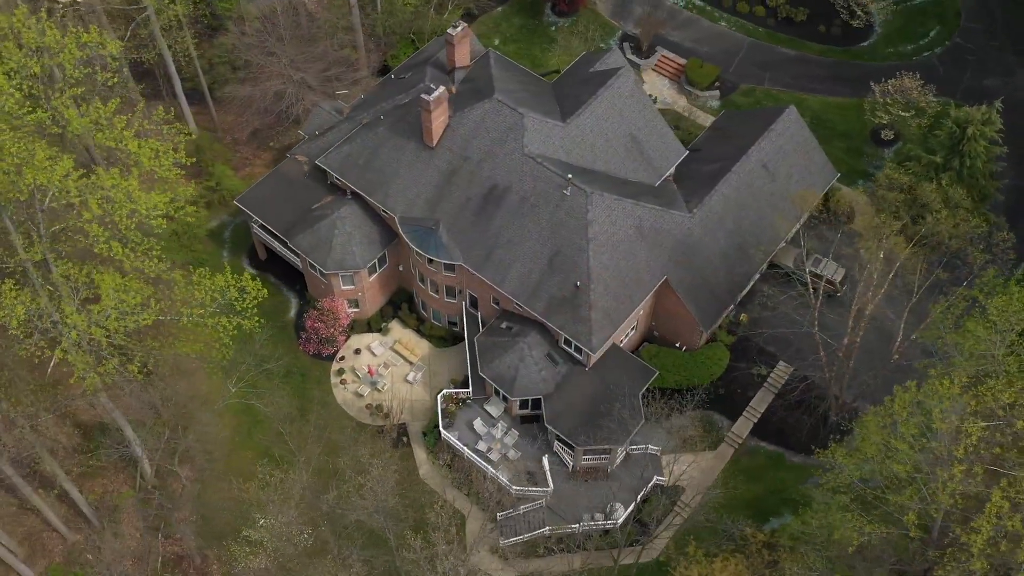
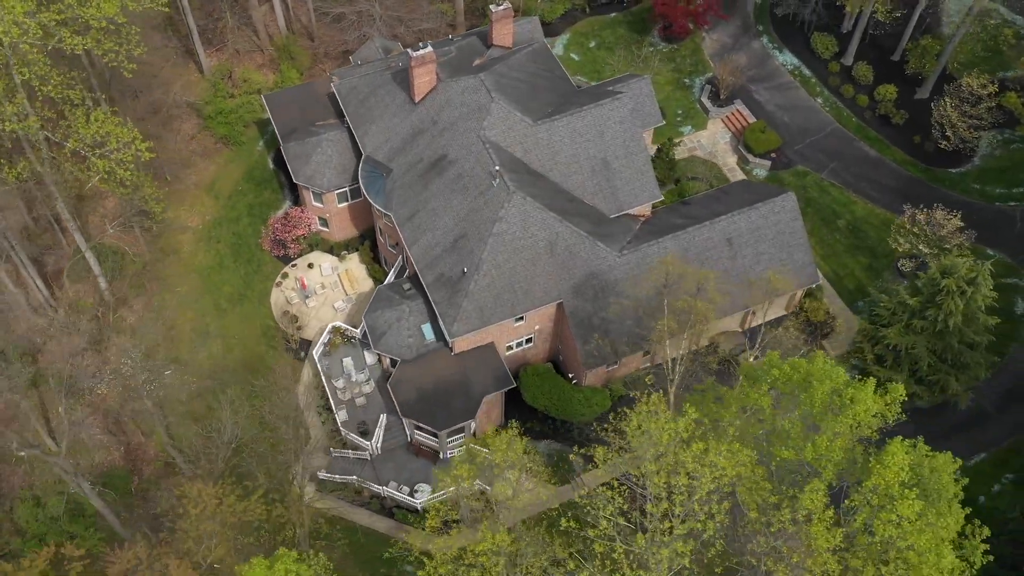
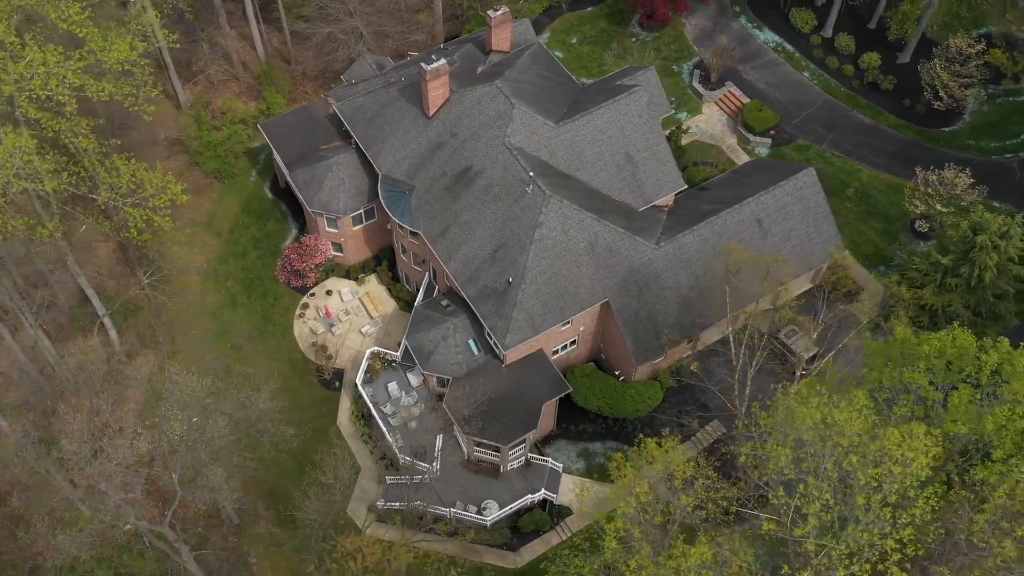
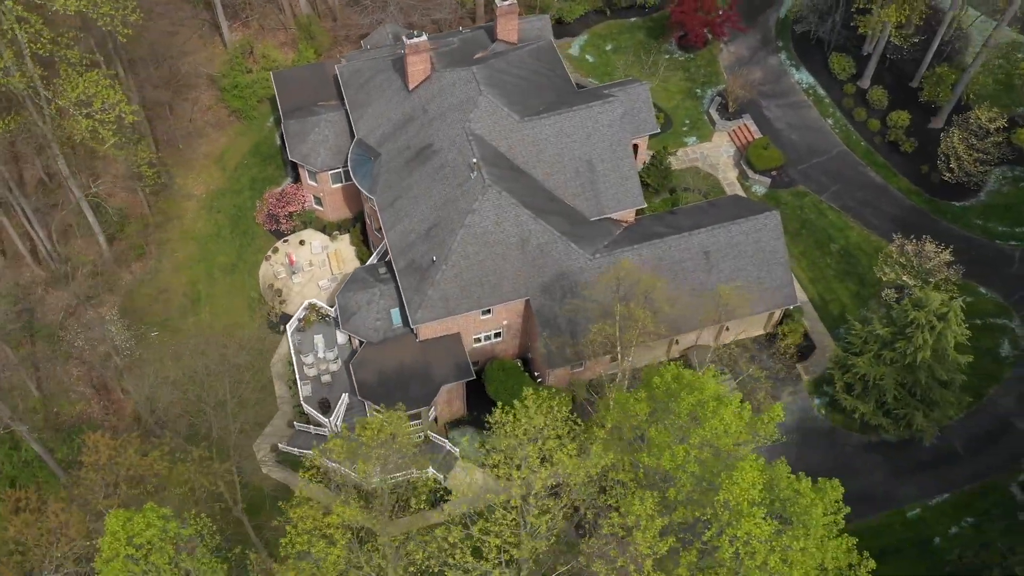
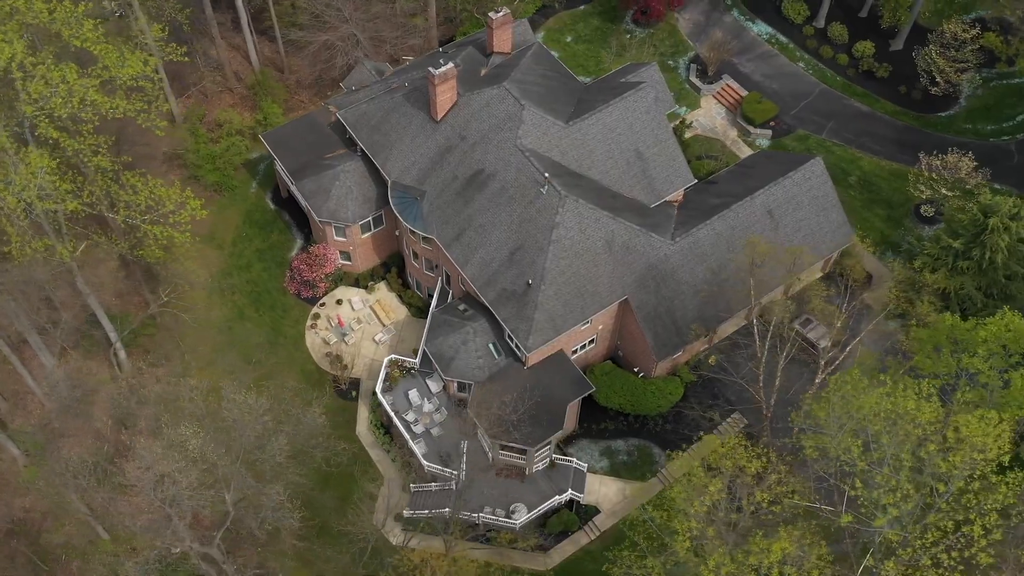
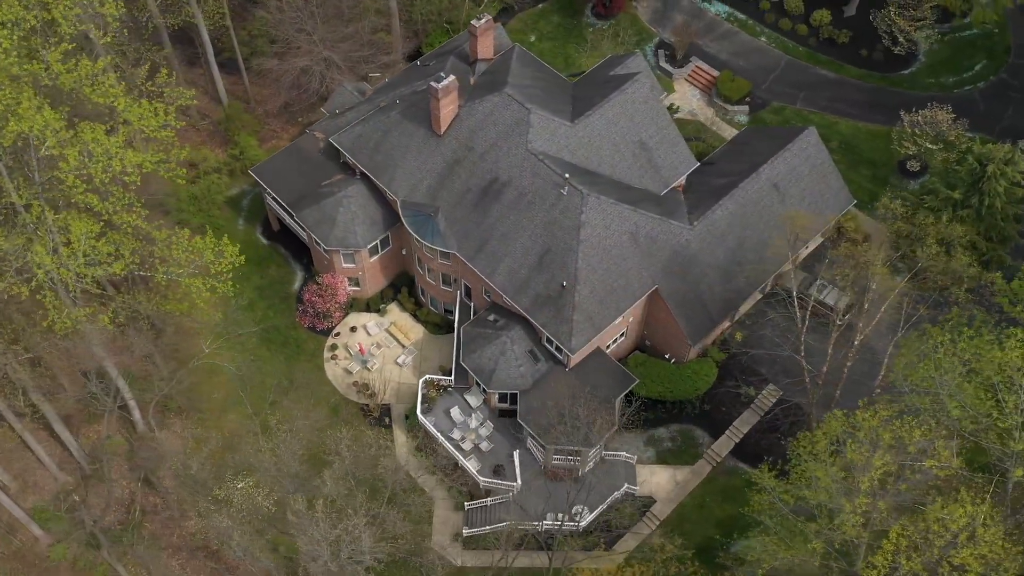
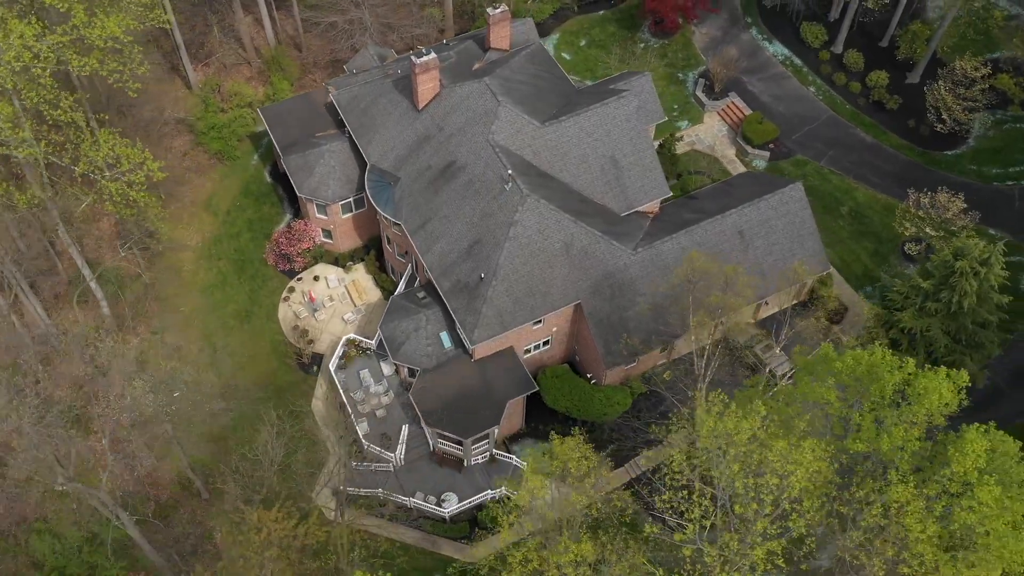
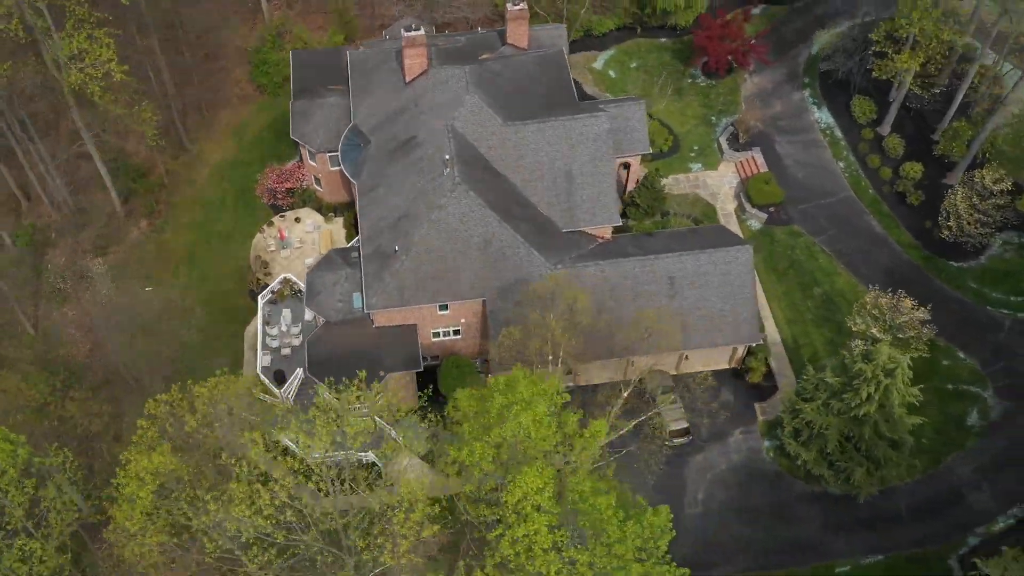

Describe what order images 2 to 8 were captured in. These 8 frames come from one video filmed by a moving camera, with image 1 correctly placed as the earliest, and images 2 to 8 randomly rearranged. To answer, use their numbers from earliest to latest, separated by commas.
6, 5, 3, 7, 2, 4, 8
